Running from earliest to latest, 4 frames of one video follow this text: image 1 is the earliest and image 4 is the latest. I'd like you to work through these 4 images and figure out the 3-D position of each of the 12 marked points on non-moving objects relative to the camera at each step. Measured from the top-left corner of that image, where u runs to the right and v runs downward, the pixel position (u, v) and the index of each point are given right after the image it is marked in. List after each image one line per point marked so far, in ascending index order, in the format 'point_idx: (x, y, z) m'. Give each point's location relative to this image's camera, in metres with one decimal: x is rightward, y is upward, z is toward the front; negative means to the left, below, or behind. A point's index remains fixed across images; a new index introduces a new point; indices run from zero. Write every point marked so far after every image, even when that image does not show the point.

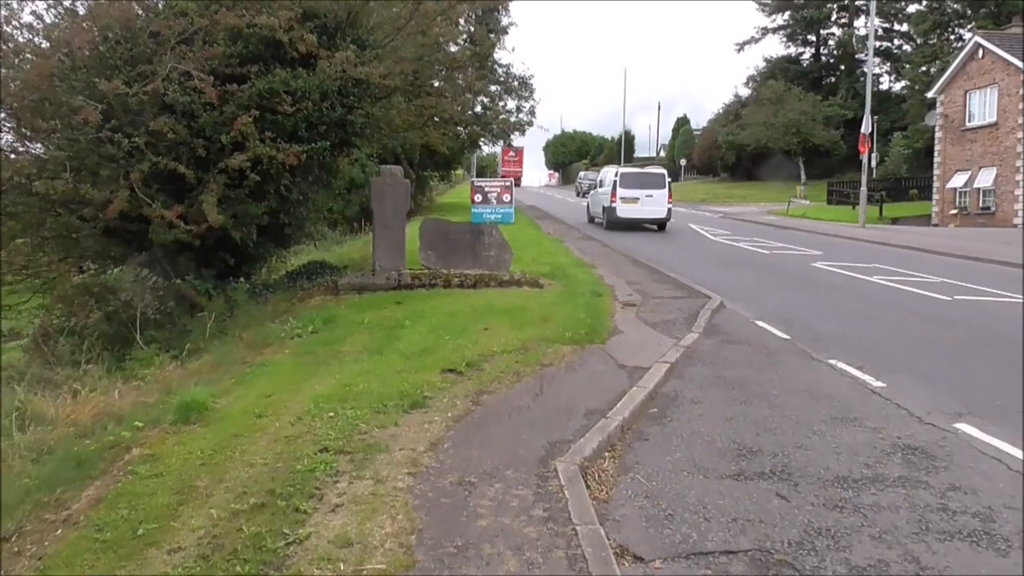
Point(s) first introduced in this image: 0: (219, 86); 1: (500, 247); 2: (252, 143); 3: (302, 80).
0: (-4.4, +3.0, +11.4) m
1: (-0.2, +0.7, +12.8) m
2: (-3.8, +2.1, +11.2) m
3: (-3.2, +3.1, +11.5) m
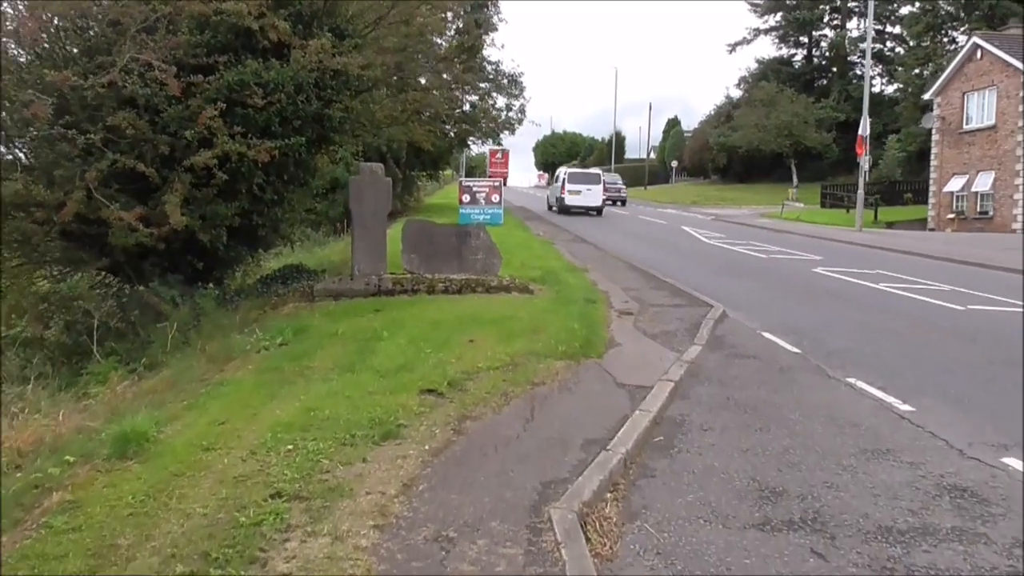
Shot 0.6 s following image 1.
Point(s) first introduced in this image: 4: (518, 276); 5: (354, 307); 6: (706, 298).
0: (-4.5, +2.9, +10.6) m
1: (-0.4, +0.6, +12.1) m
2: (-3.9, +2.0, +10.4) m
3: (-3.3, +3.1, +10.7) m
4: (+0.1, +0.2, +12.6) m
5: (-2.1, -0.2, +10.3) m
6: (+2.9, -0.2, +11.4) m
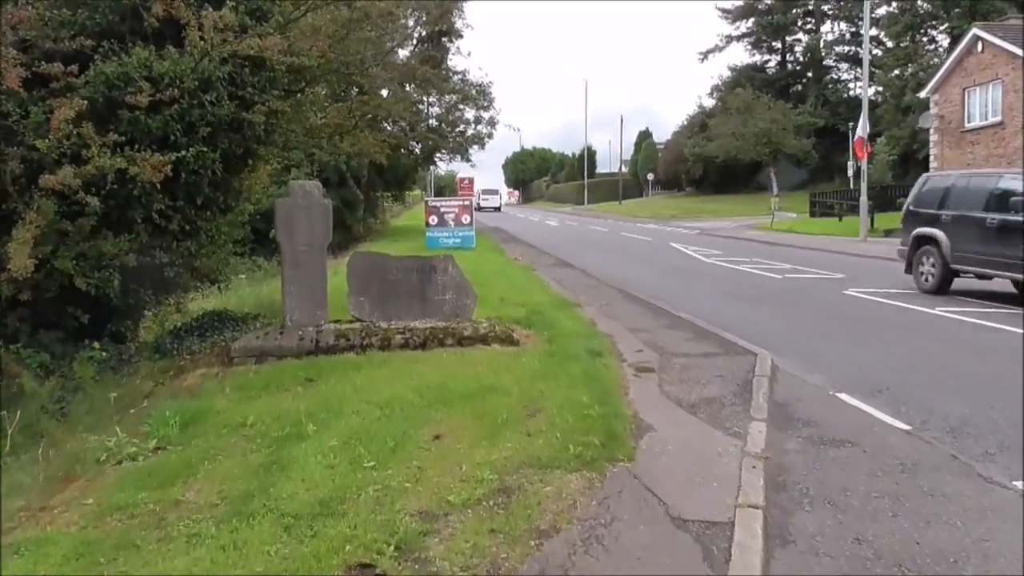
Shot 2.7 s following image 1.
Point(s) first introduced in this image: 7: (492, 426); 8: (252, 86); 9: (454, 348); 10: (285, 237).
0: (-4.8, +2.2, +7.8) m
1: (-0.7, 0.0, +9.4) m
2: (-4.2, +1.4, +7.7) m
3: (-3.6, +2.4, +8.1) m
4: (-0.2, -0.4, +10.0) m
5: (-2.3, -0.9, +7.6) m
6: (+2.7, -0.6, +8.9) m
7: (-0.2, -1.0, +5.6) m
8: (-3.0, +2.3, +8.8) m
9: (-0.6, -0.7, +8.6) m
10: (-2.6, +0.6, +8.9) m
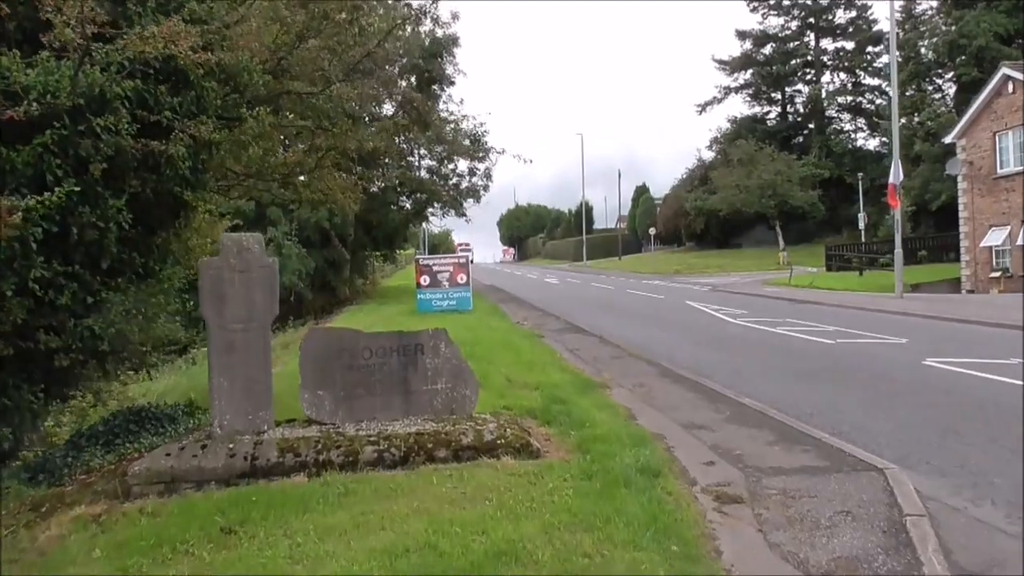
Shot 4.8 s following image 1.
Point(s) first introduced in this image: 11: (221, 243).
0: (-4.7, +1.5, +5.5) m
1: (-0.5, -0.8, +7.0) m
2: (-4.1, +0.7, +5.3) m
3: (-3.5, +1.7, +5.7) m
4: (0.0, -1.2, +7.5) m
5: (-2.2, -1.5, +5.1) m
6: (+2.8, -1.3, +6.4) m
7: (0.0, -1.5, +3.1) m
8: (-2.9, +1.5, +6.5) m
9: (-0.5, -1.4, +6.1) m
10: (-2.5, -0.2, +6.4) m
11: (-2.4, +0.4, +6.4) m
